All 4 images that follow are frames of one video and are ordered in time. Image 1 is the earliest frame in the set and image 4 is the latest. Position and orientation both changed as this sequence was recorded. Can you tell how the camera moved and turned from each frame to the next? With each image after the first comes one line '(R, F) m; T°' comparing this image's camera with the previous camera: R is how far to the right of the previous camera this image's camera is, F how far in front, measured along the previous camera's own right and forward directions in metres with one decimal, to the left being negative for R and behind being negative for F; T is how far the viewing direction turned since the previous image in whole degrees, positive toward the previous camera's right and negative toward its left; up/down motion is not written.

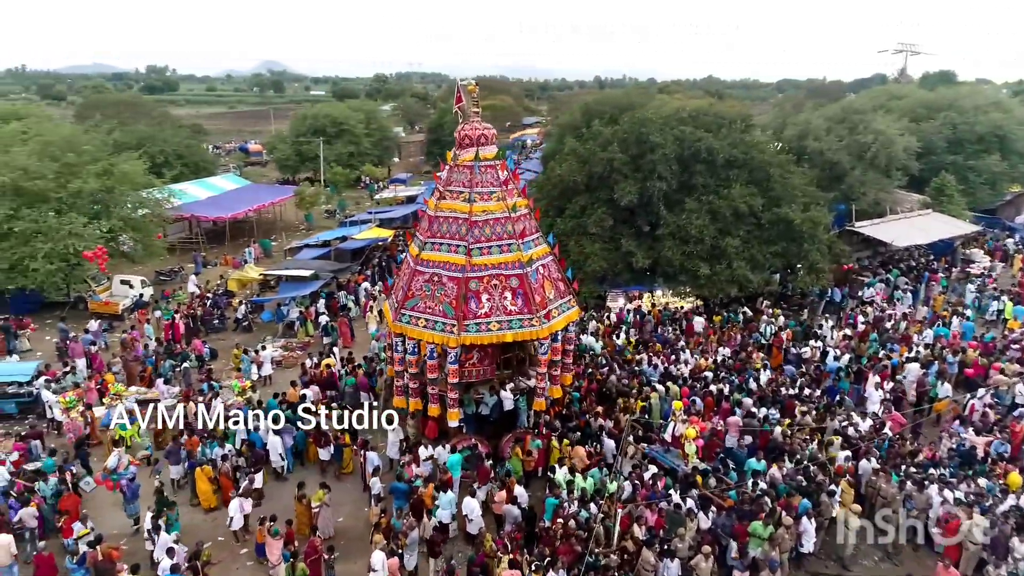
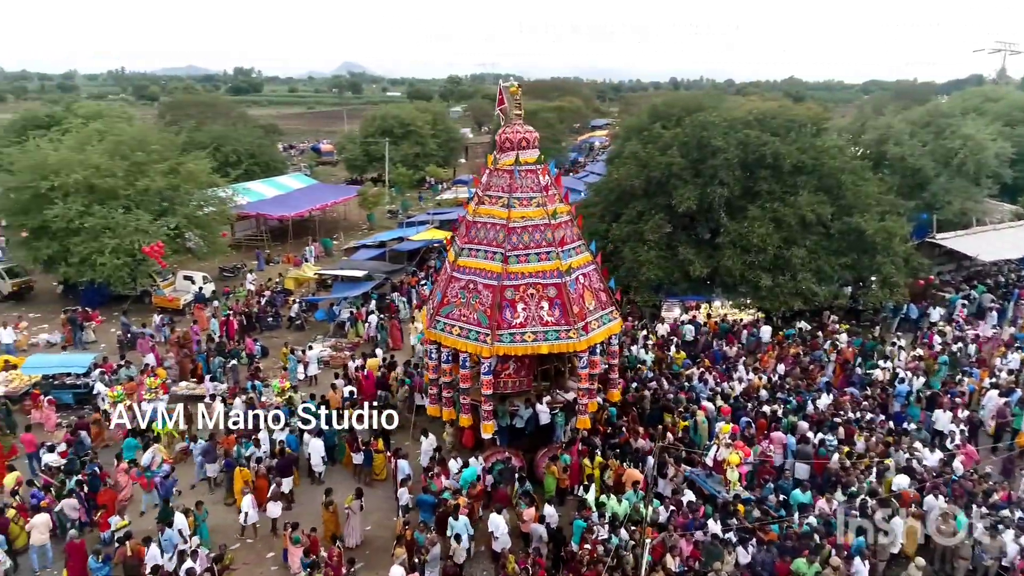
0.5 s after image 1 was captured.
(+0.5, +0.4) m; -6°
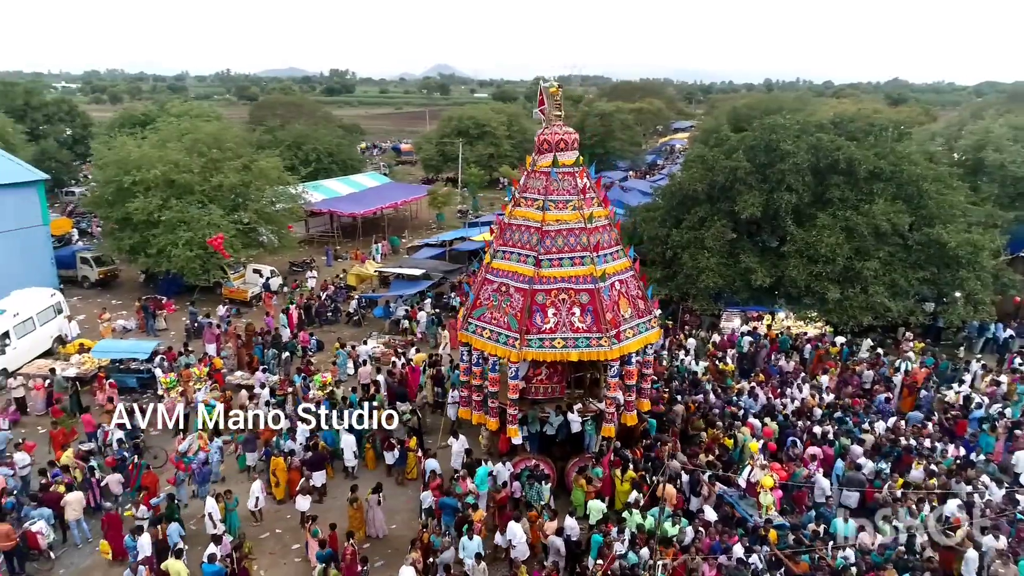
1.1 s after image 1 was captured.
(+0.8, +0.2) m; -7°
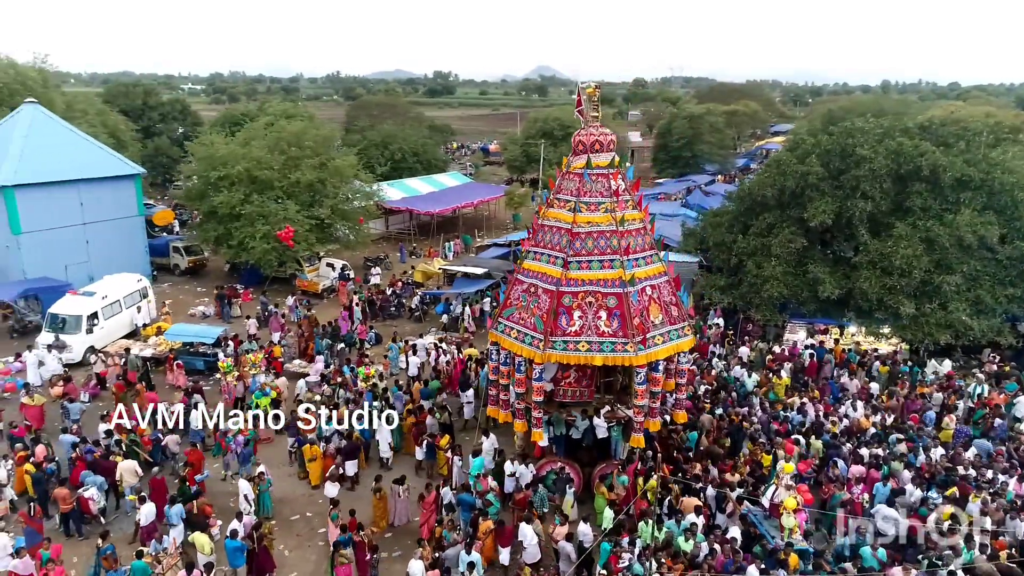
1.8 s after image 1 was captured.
(+1.0, +0.1) m; -8°
